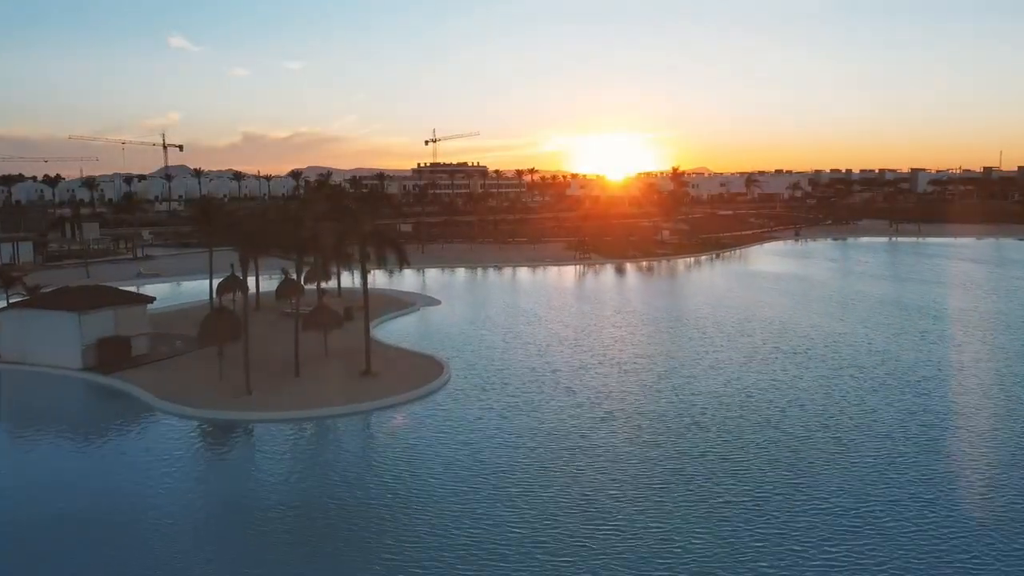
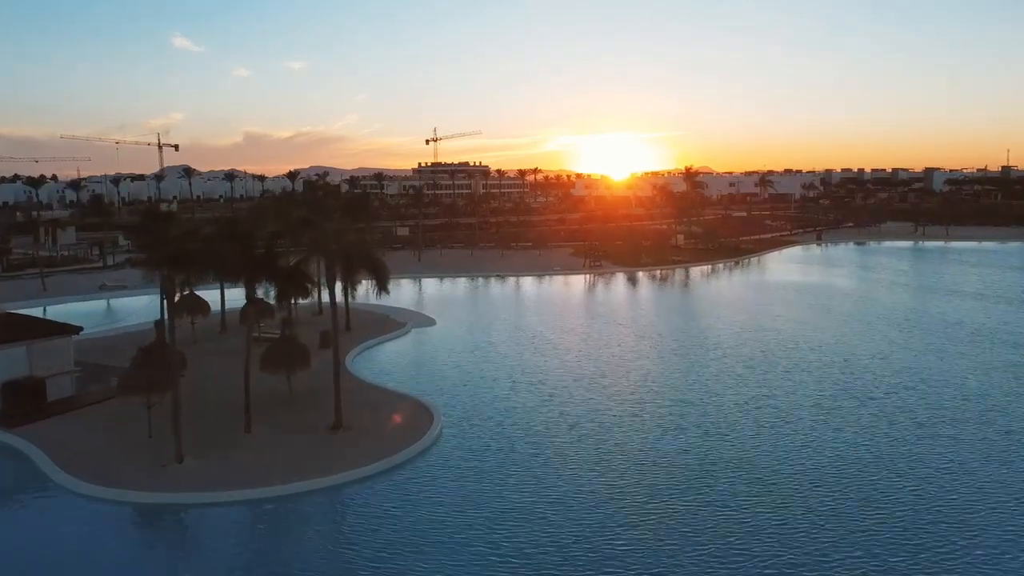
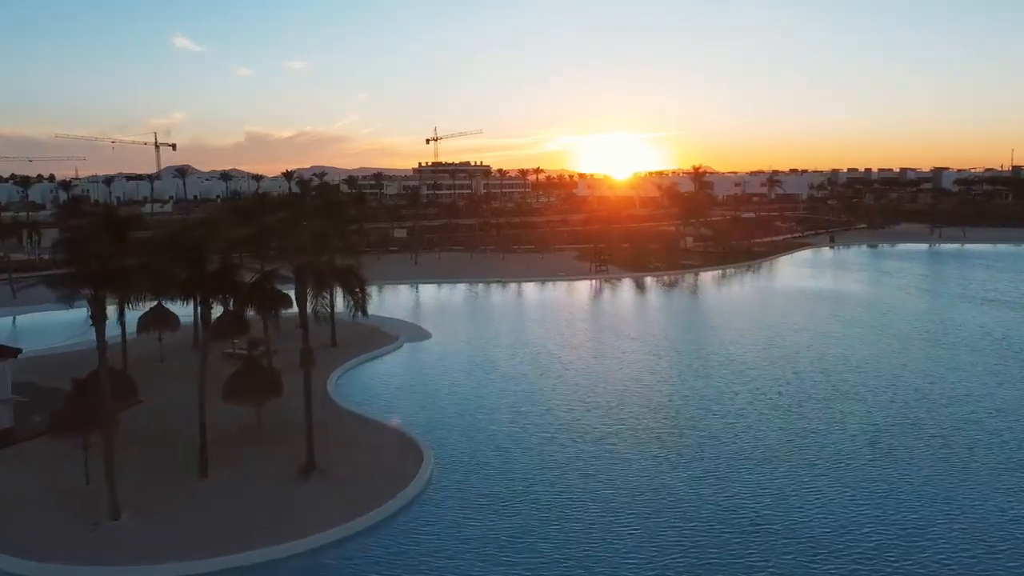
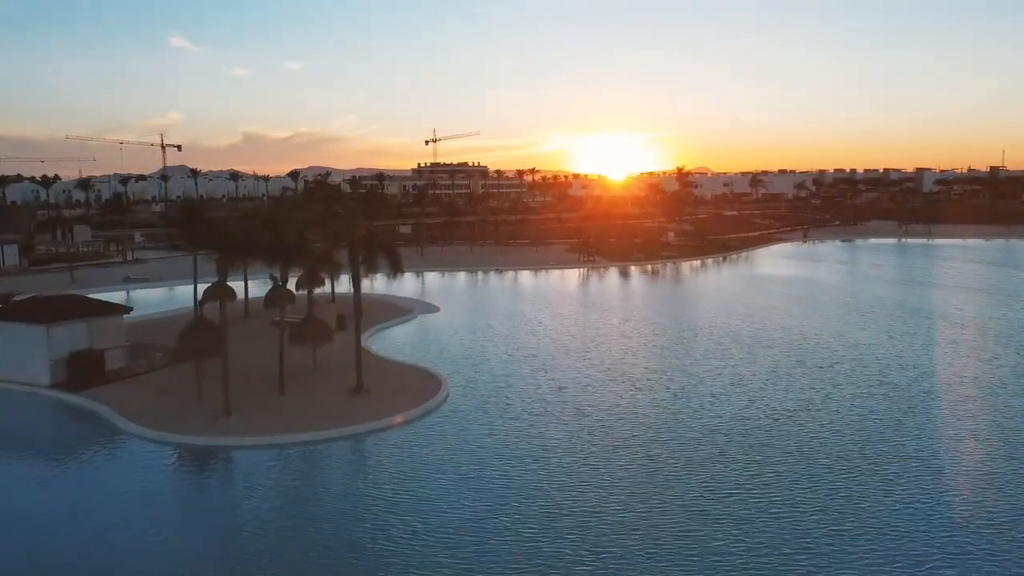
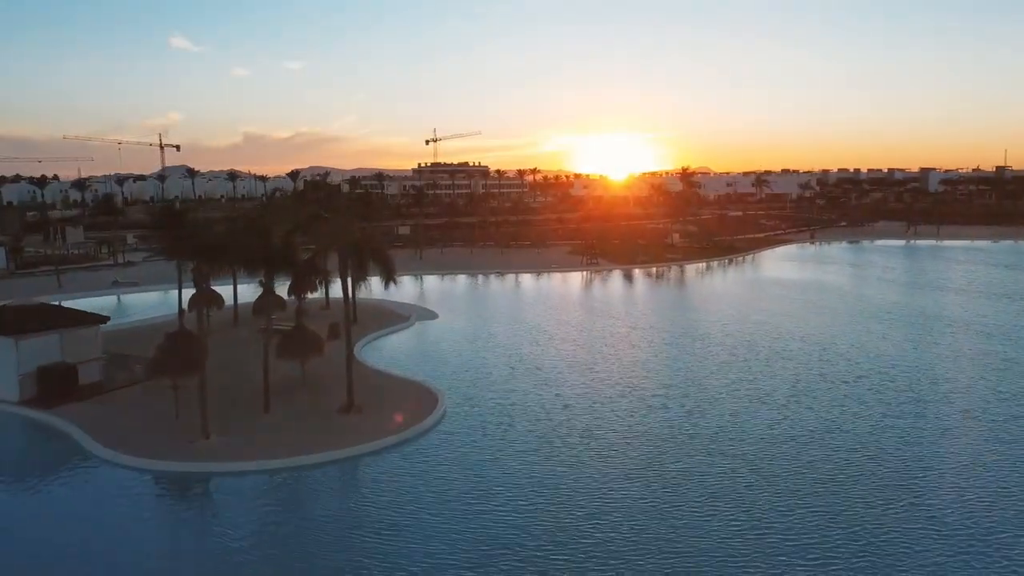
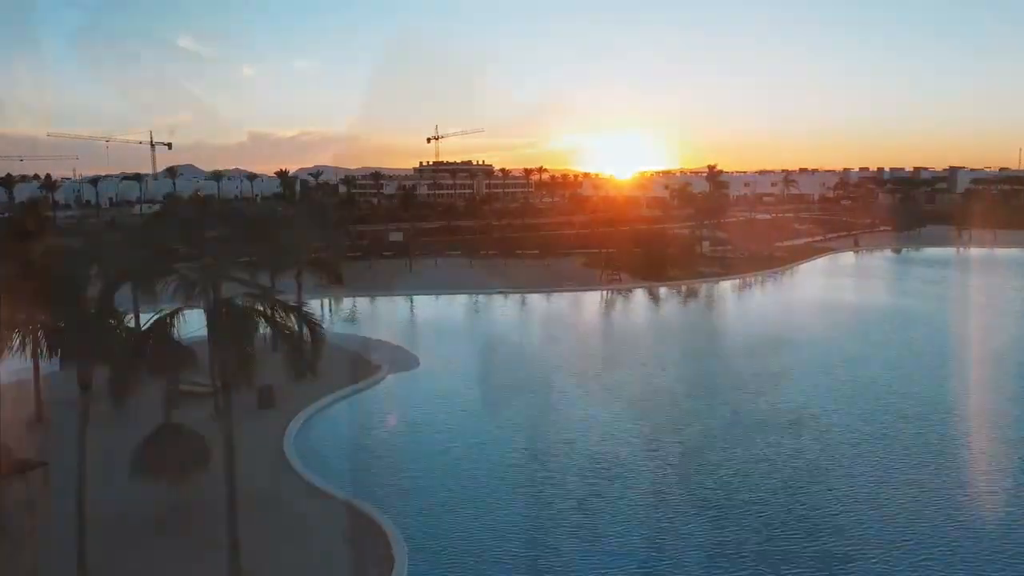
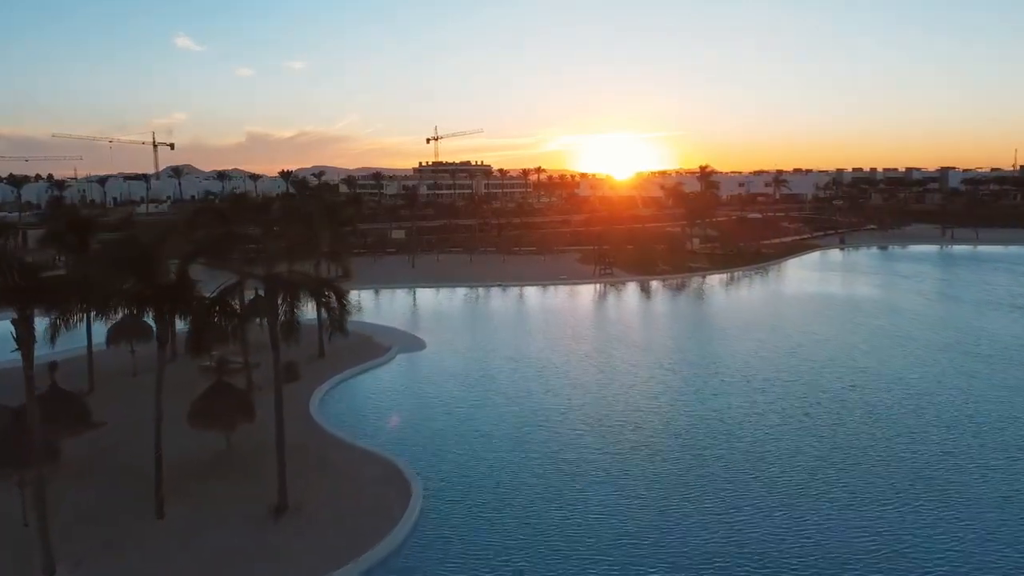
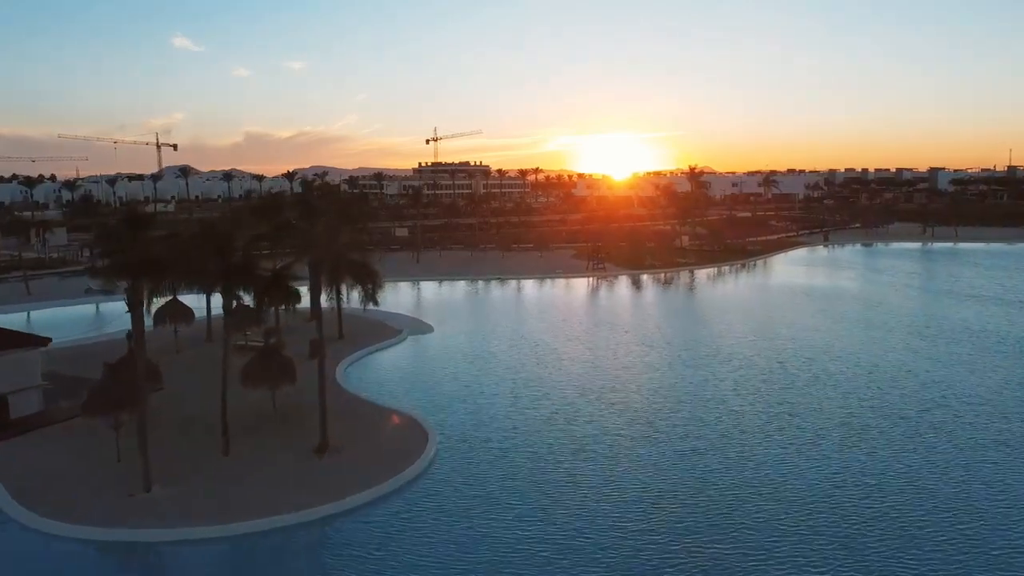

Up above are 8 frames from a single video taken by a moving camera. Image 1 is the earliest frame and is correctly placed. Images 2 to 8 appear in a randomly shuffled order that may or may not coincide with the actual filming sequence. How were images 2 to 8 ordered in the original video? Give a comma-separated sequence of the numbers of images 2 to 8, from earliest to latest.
4, 5, 2, 8, 3, 7, 6
